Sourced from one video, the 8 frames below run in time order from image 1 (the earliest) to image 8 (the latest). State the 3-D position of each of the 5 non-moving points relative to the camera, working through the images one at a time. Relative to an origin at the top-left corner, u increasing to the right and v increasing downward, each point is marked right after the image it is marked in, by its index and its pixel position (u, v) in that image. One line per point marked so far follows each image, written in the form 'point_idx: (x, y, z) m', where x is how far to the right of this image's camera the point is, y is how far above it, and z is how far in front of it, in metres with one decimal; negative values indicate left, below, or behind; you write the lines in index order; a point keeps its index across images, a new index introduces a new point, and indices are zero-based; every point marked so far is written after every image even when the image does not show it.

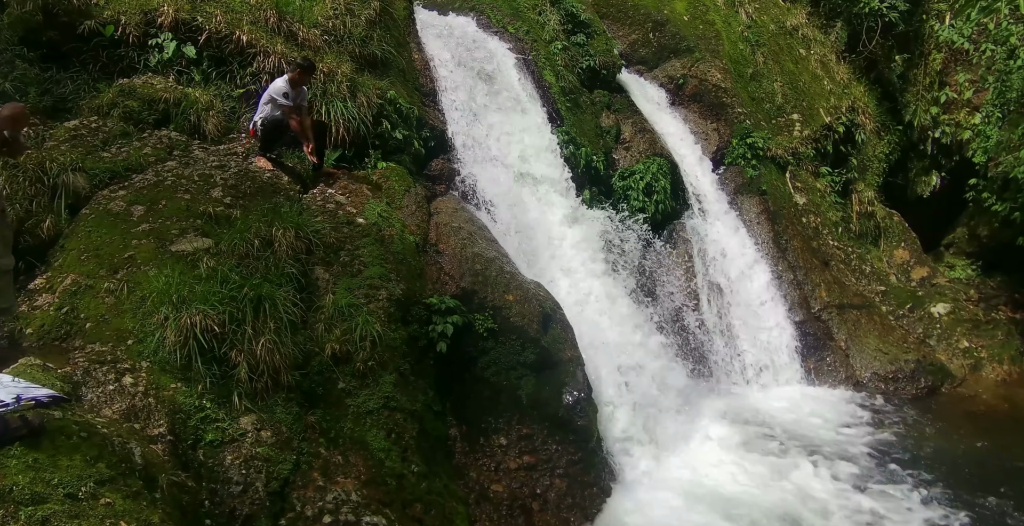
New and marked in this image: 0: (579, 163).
0: (+0.7, +1.2, +7.1) m
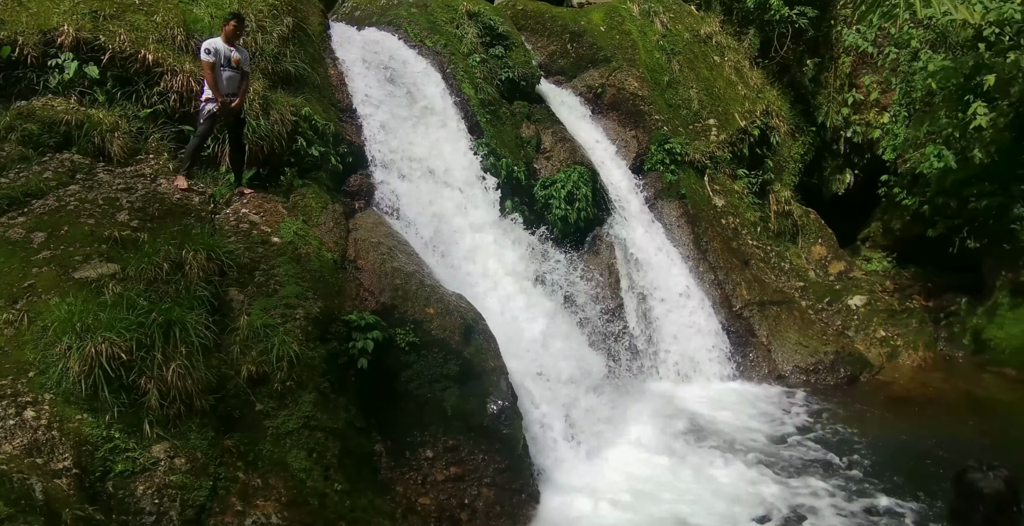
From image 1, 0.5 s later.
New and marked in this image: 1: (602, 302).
0: (-0.2, +1.1, +7.1) m
1: (+1.0, -0.5, +6.9) m
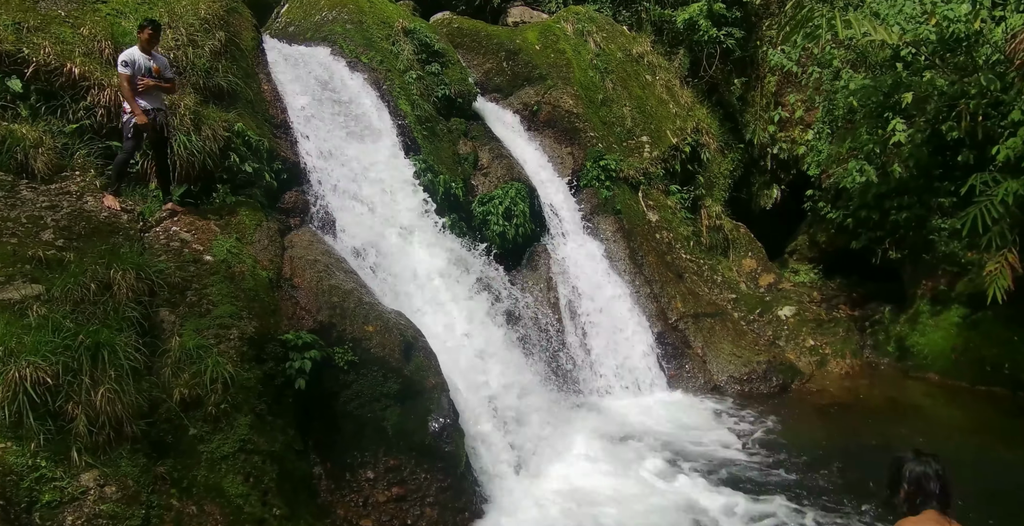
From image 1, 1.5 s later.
0: (-0.9, +0.9, +7.2) m
1: (+0.3, -0.6, +7.0) m
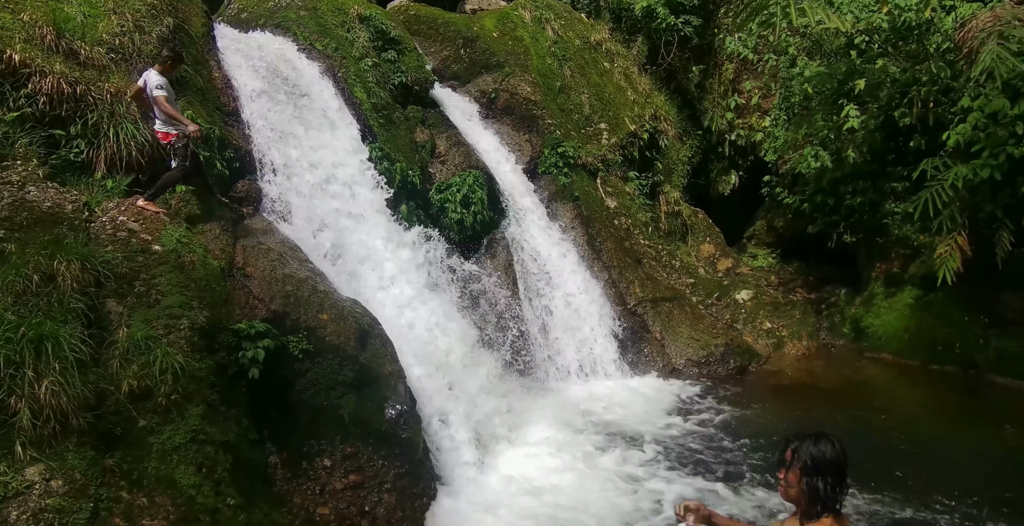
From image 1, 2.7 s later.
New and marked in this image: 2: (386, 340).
0: (-1.4, +1.0, +7.1) m
1: (-0.2, -0.5, +7.0) m
2: (-1.2, -0.7, +5.8) m
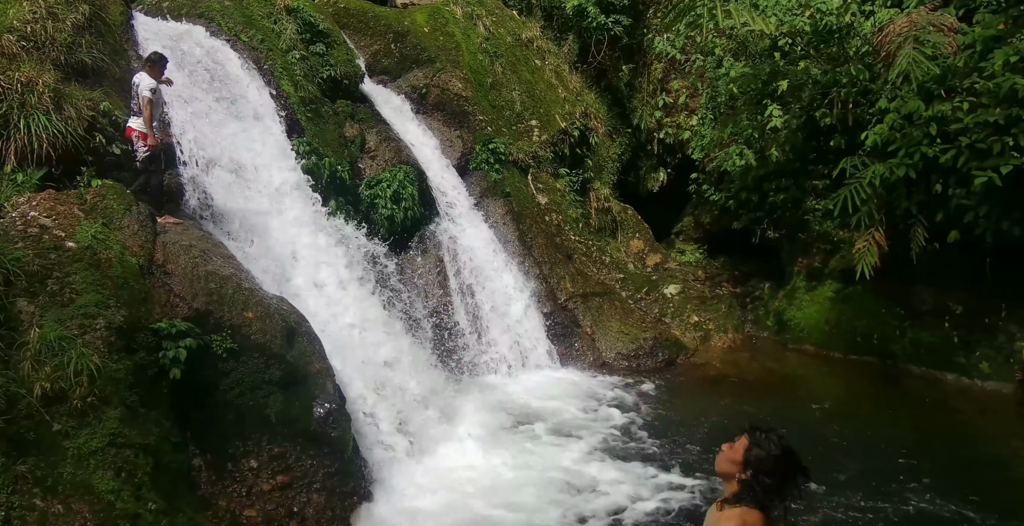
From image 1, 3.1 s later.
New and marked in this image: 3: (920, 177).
0: (-2.2, +1.0, +7.0) m
1: (-0.9, -0.5, +7.0) m
2: (-1.9, -0.7, +5.7) m
3: (+4.6, +0.9, +6.7) m
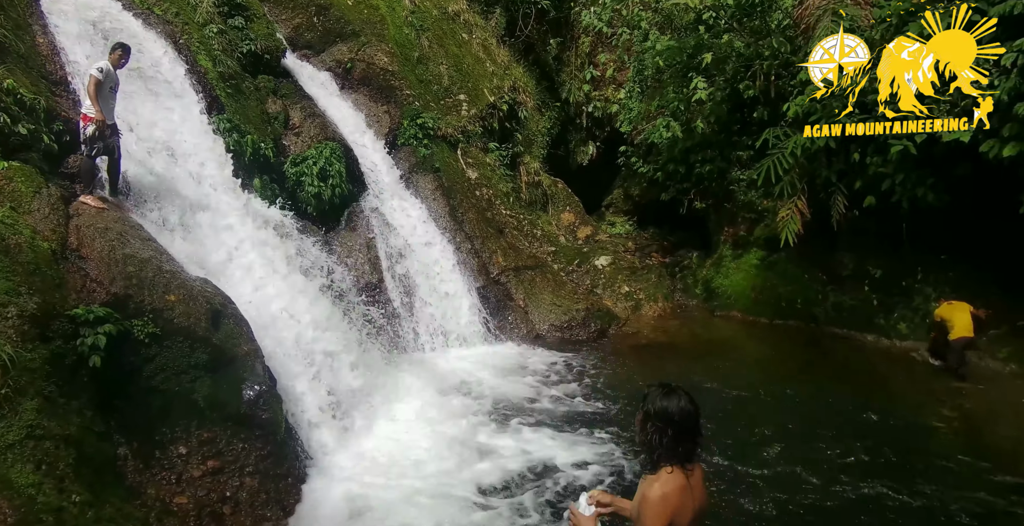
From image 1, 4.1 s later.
0: (-3.0, +1.3, +6.8) m
1: (-1.7, -0.2, +6.9) m
2: (-2.5, -0.5, +5.6) m
3: (+3.8, +1.3, +7.0) m
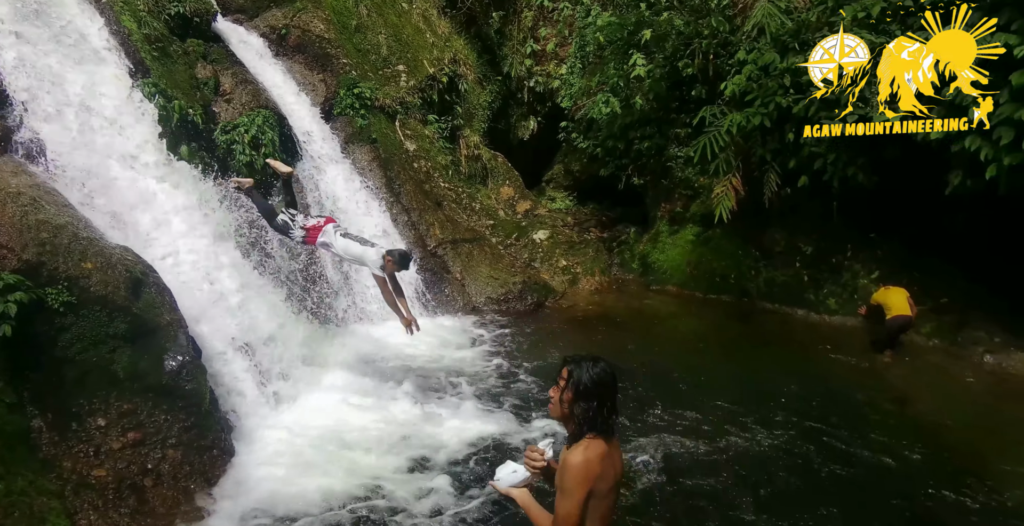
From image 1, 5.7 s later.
0: (-3.7, +1.6, +6.6) m
1: (-2.4, +0.1, +6.8) m
2: (-3.2, -0.2, +5.4) m
3: (+3.1, +1.6, +7.1) m
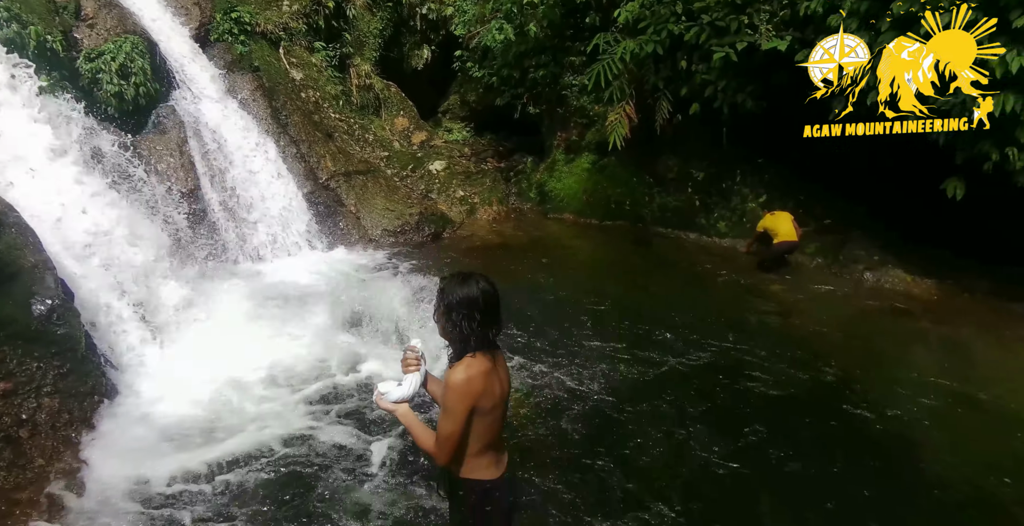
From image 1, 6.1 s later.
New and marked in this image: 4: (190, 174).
0: (-4.8, +2.2, +6.1) m
1: (-3.5, +0.8, +6.5) m
2: (-4.1, +0.3, +5.1) m
3: (+1.8, +2.5, +7.2) m
4: (-3.5, +1.0, +6.7) m
